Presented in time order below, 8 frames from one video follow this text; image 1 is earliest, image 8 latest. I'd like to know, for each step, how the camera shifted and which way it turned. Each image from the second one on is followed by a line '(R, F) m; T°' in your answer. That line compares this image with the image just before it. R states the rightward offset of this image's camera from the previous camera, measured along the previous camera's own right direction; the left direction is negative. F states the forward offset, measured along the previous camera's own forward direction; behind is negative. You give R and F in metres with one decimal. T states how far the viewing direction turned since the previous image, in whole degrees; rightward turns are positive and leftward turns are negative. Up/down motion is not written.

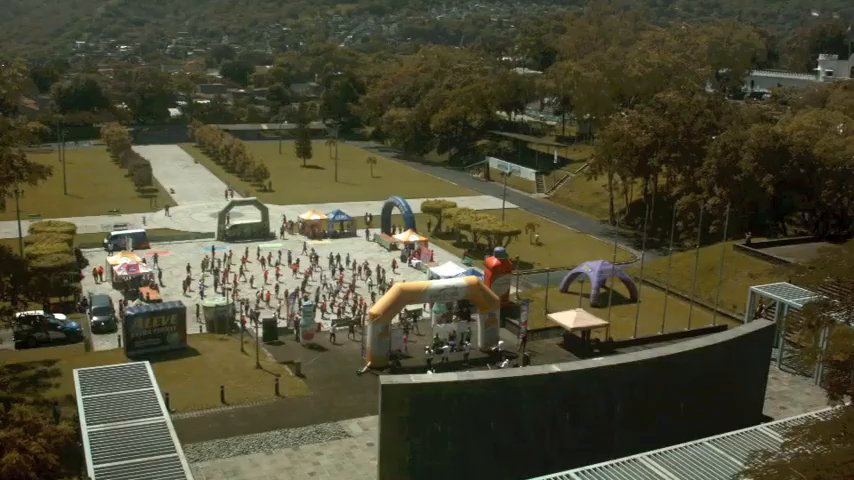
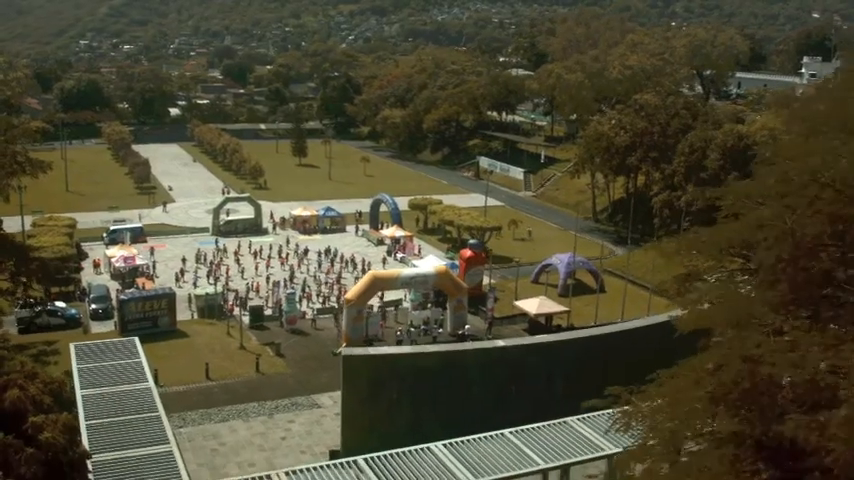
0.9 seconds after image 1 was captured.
(+1.0, -1.9) m; 0°
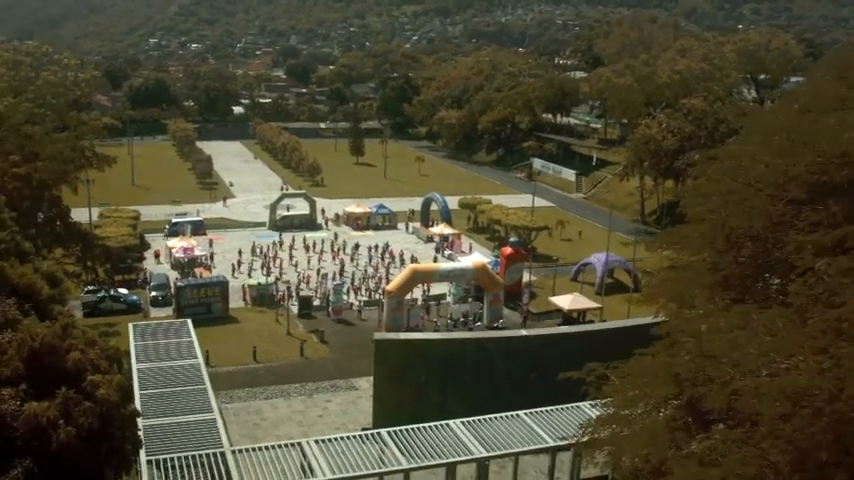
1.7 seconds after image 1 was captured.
(+0.7, -1.2) m; -4°
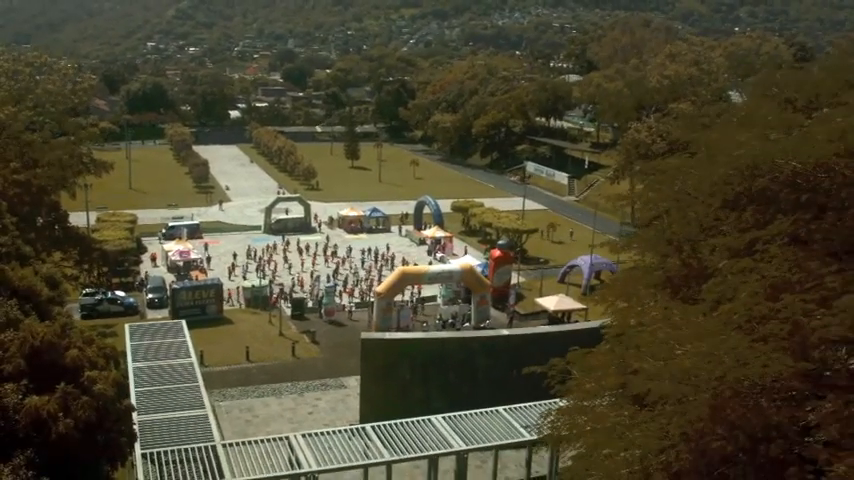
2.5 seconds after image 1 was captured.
(+0.3, -0.8) m; 0°
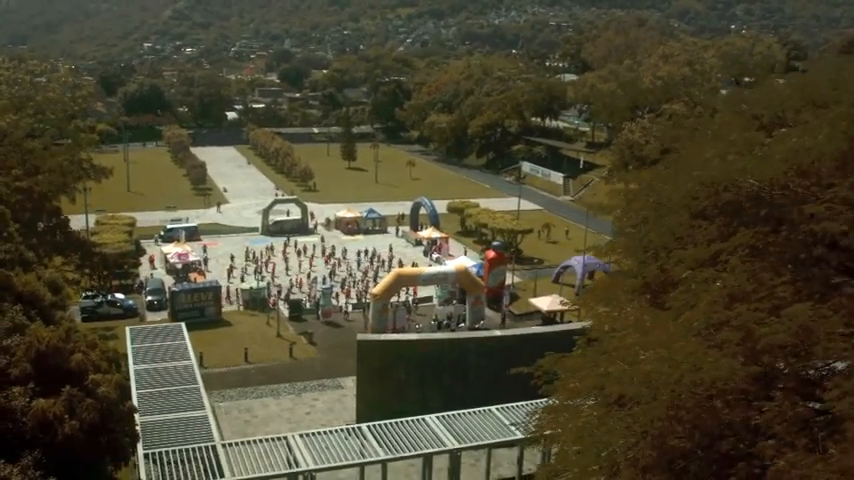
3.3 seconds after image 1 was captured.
(+0.1, -0.5) m; 0°
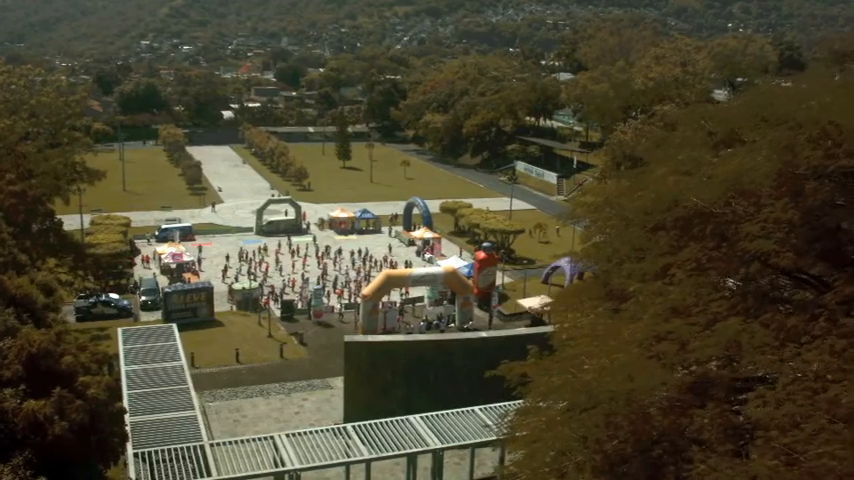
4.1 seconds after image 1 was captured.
(+0.3, -0.4) m; 0°
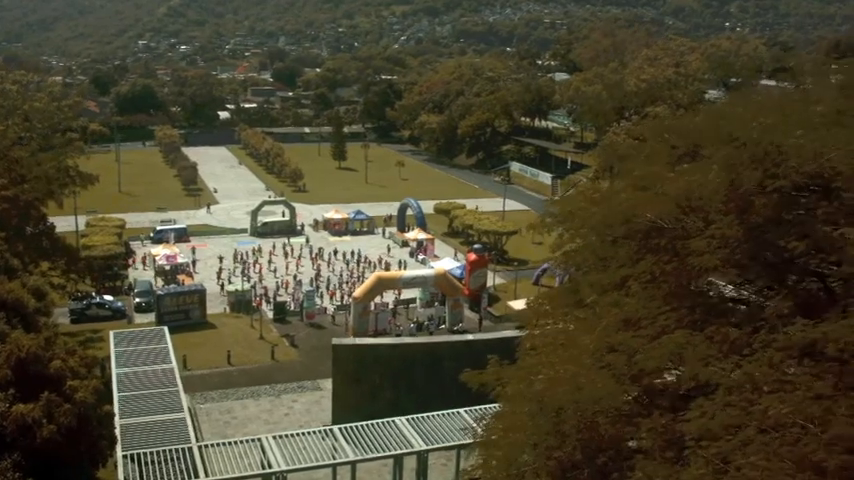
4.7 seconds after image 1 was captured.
(+0.3, -0.3) m; 0°
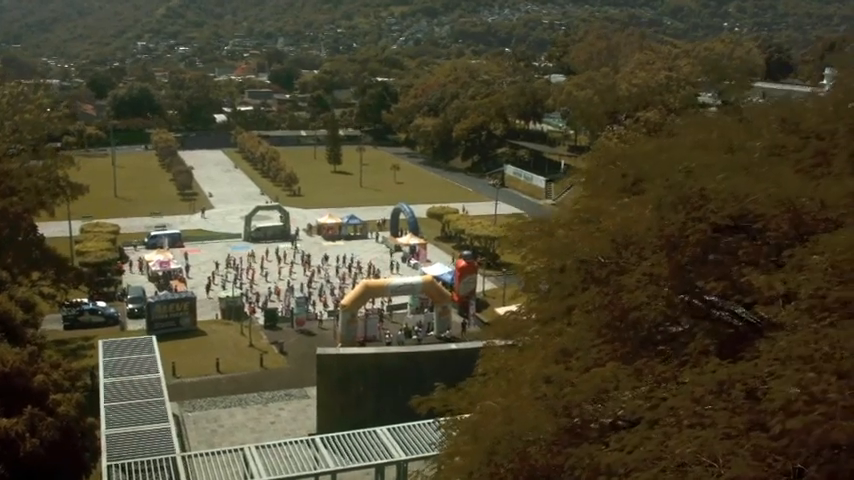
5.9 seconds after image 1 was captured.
(+0.4, -0.3) m; 0°
